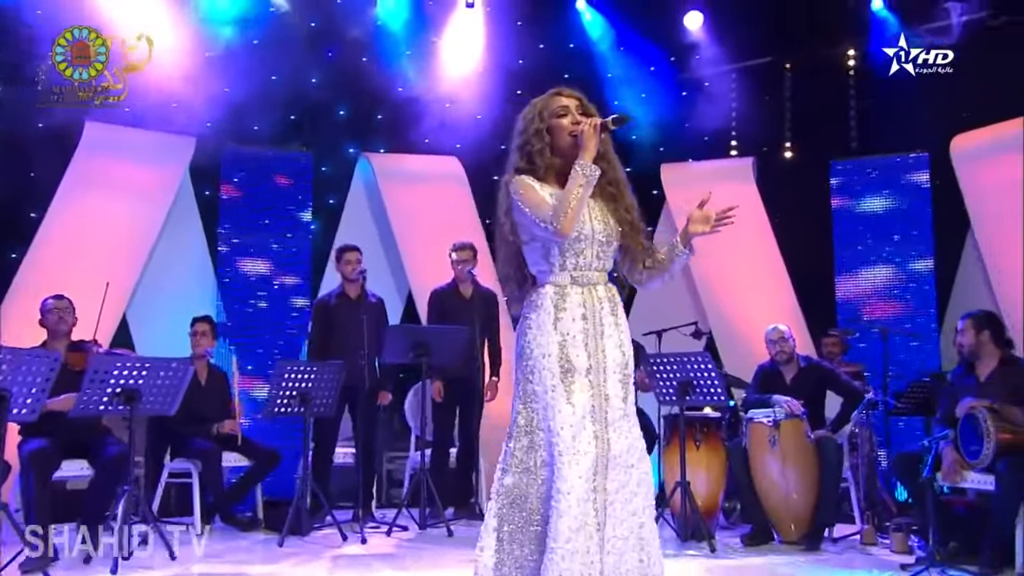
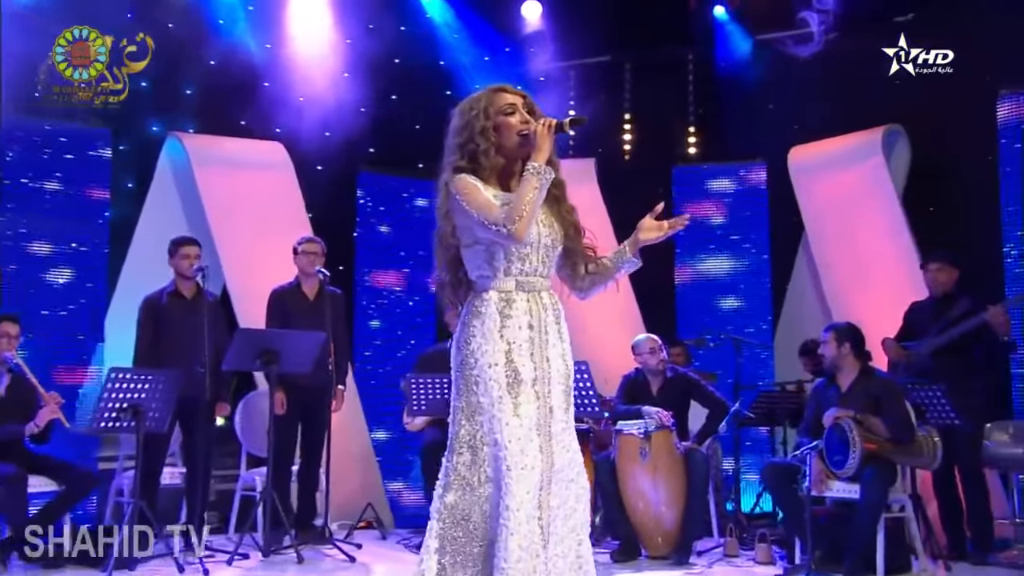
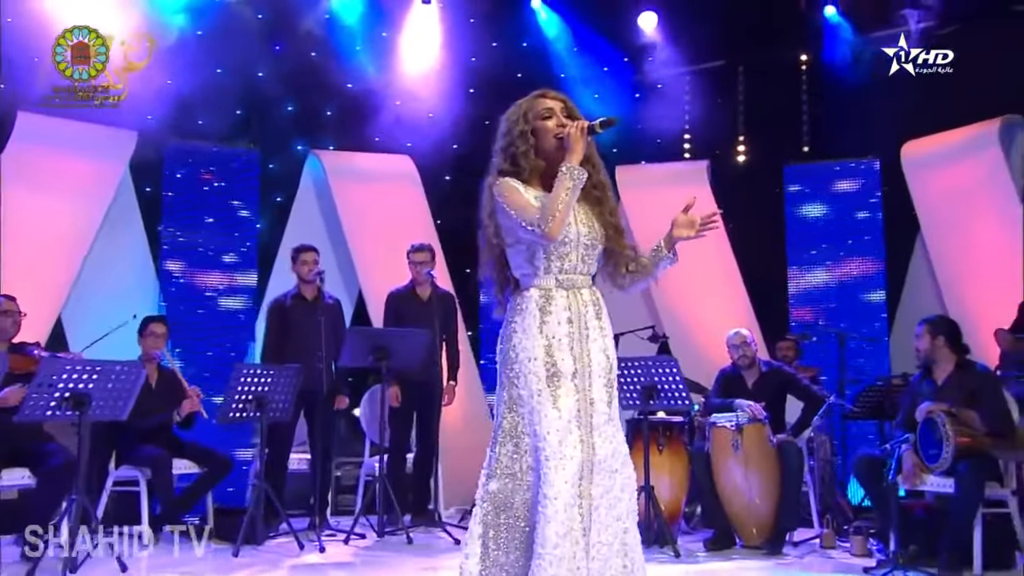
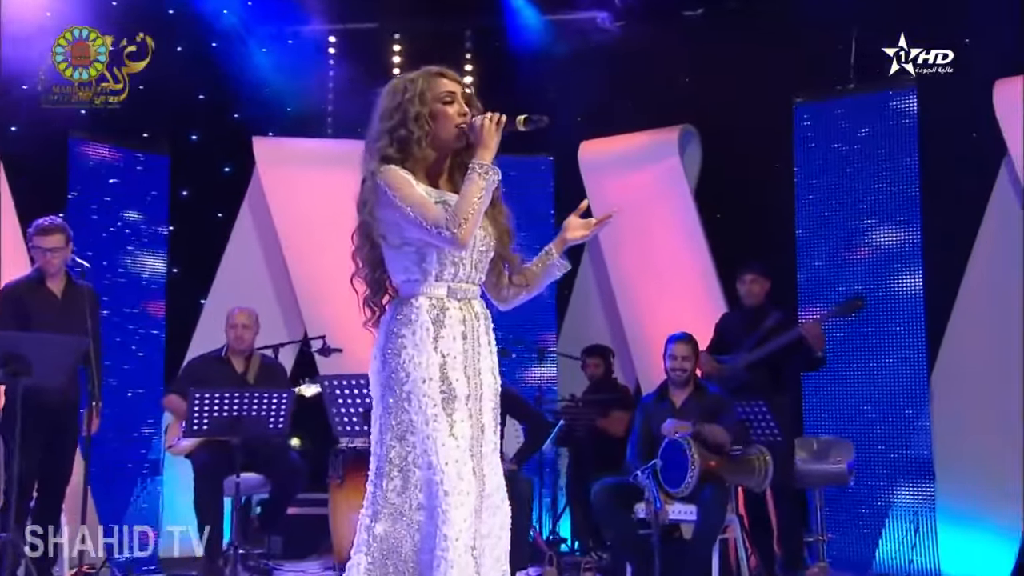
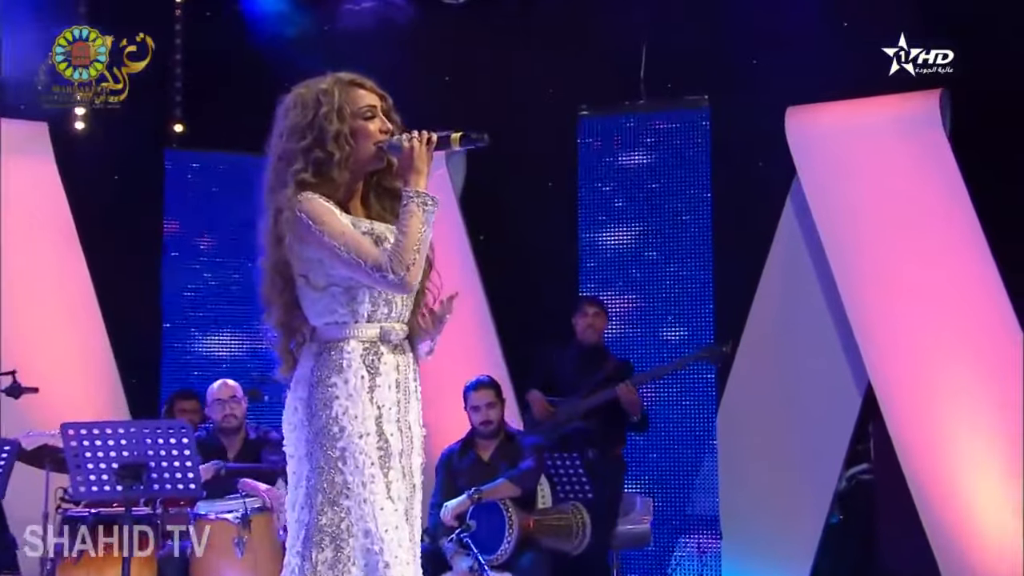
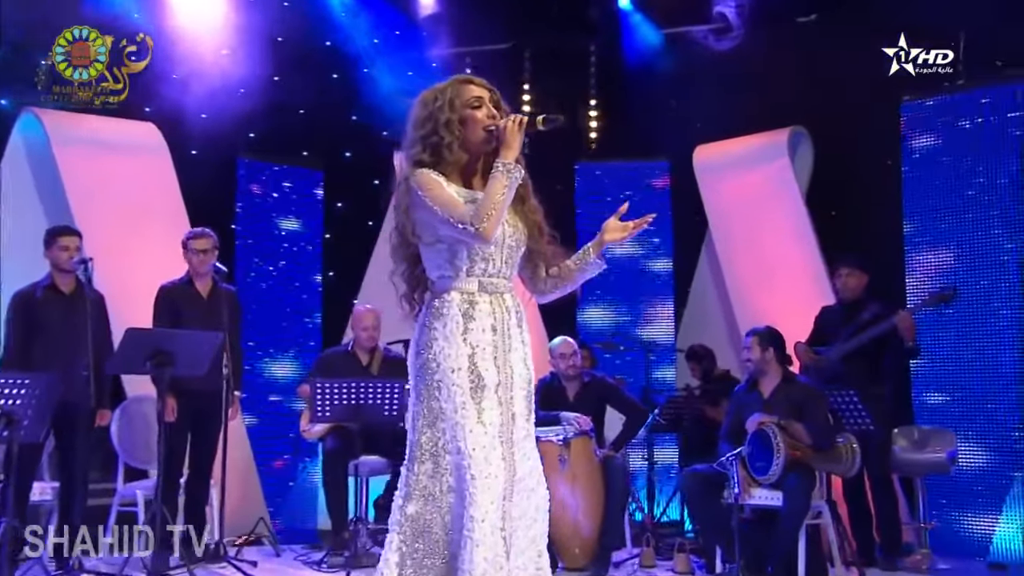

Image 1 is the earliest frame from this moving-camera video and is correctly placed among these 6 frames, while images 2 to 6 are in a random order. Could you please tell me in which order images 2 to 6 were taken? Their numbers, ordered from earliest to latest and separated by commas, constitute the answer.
3, 2, 6, 4, 5
